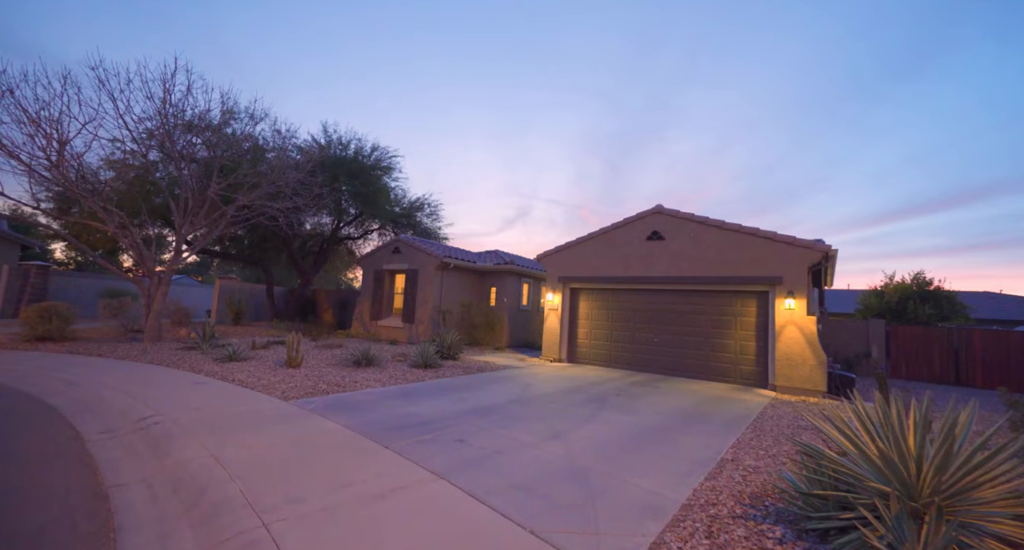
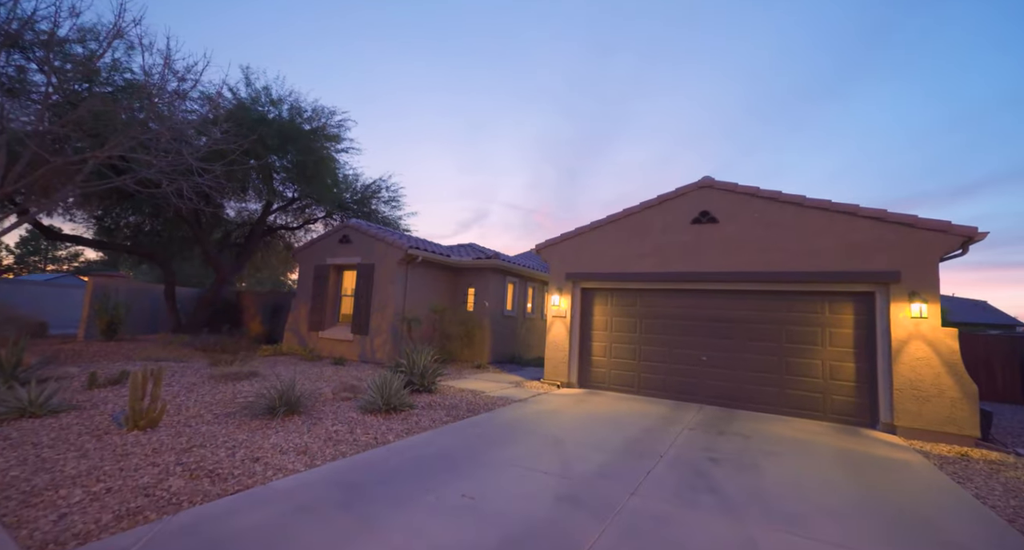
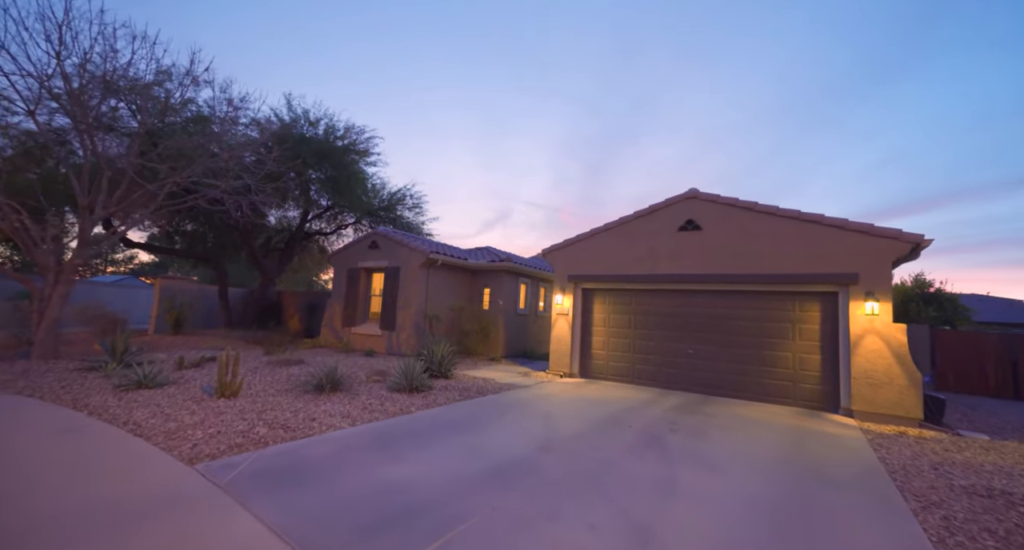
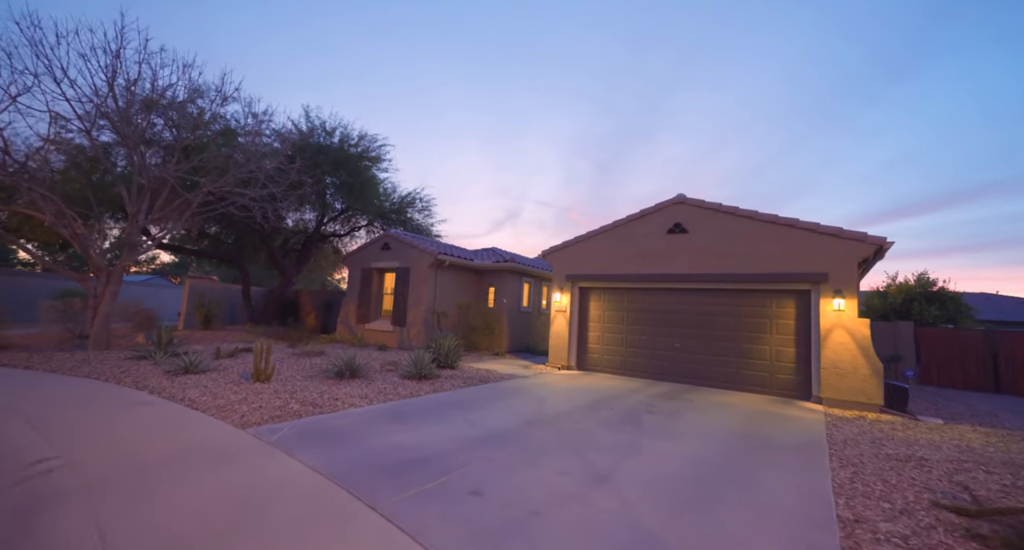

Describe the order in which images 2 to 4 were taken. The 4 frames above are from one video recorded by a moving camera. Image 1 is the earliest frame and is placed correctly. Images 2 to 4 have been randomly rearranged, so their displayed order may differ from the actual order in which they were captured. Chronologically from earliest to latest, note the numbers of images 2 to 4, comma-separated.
4, 3, 2
